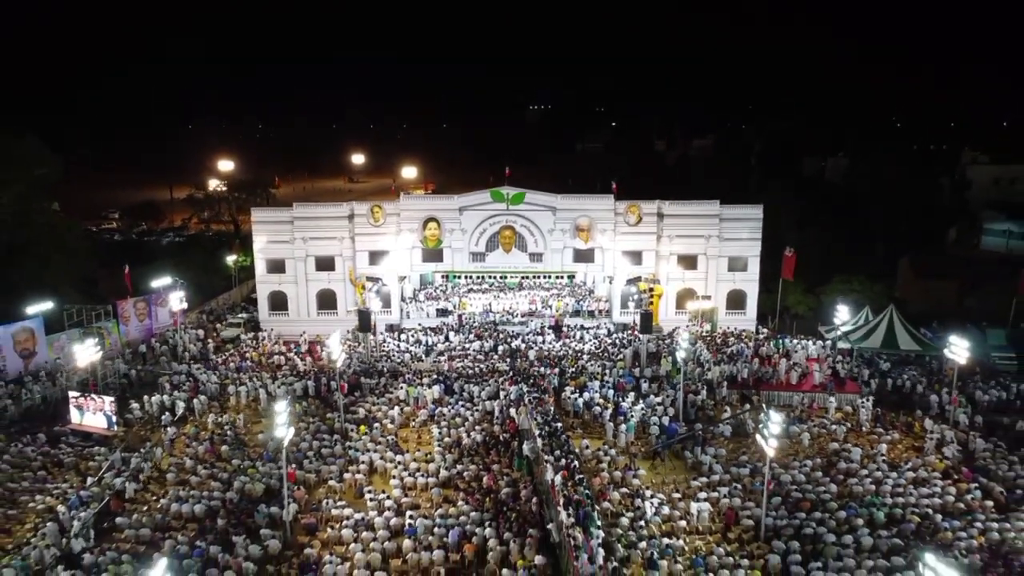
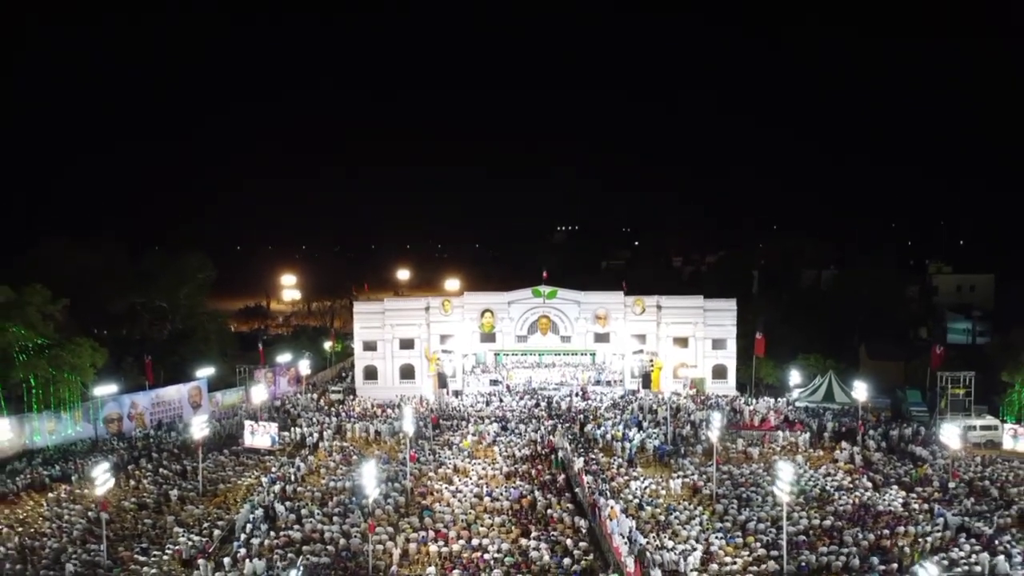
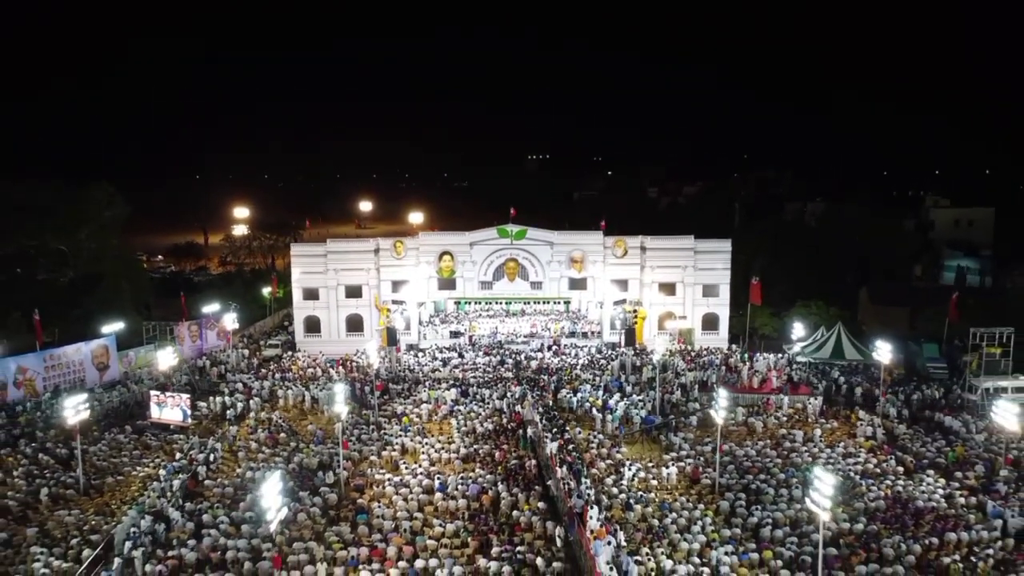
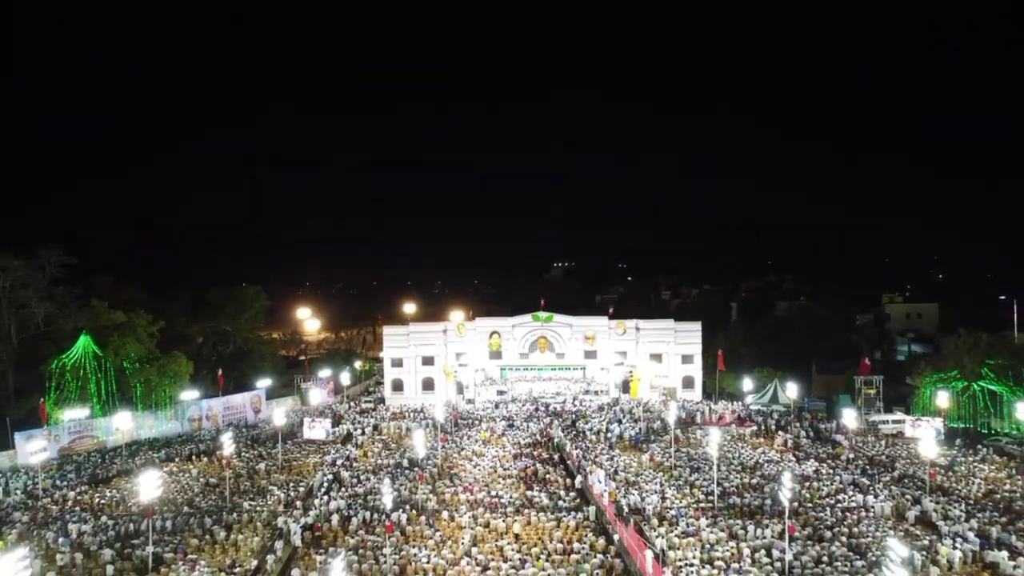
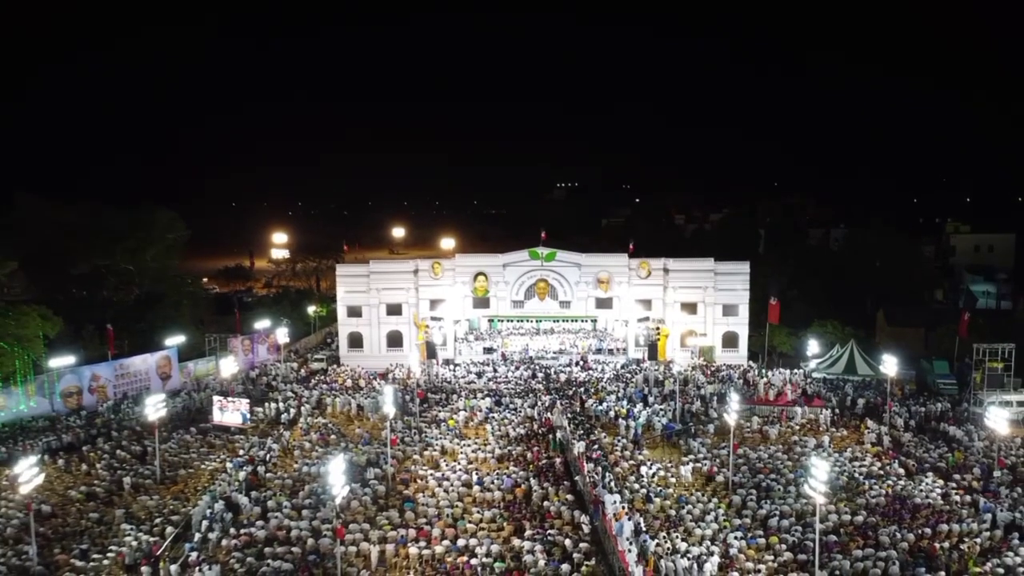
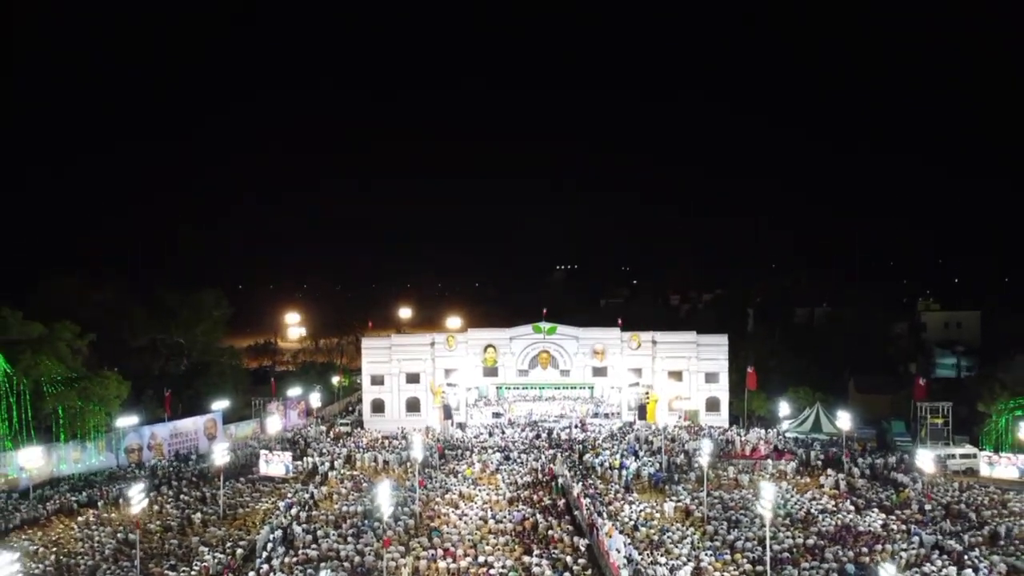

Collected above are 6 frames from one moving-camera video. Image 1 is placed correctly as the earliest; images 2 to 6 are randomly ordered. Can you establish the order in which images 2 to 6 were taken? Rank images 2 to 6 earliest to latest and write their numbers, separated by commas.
3, 5, 2, 6, 4
